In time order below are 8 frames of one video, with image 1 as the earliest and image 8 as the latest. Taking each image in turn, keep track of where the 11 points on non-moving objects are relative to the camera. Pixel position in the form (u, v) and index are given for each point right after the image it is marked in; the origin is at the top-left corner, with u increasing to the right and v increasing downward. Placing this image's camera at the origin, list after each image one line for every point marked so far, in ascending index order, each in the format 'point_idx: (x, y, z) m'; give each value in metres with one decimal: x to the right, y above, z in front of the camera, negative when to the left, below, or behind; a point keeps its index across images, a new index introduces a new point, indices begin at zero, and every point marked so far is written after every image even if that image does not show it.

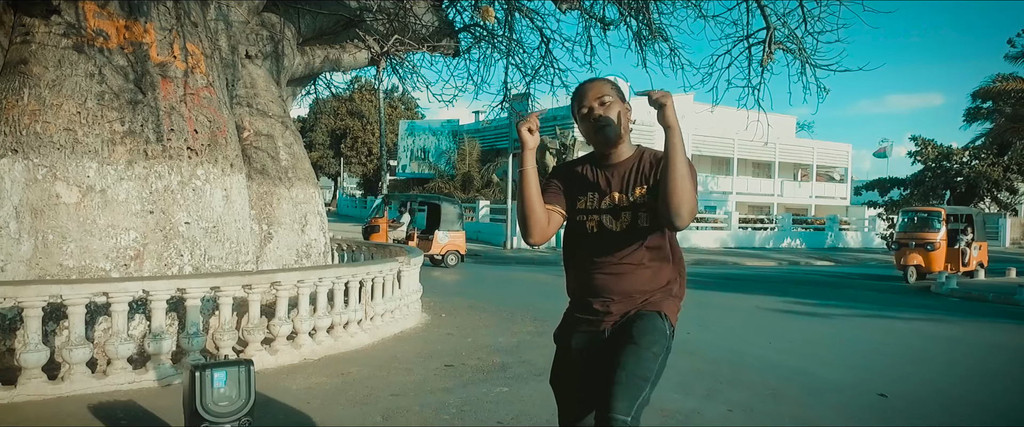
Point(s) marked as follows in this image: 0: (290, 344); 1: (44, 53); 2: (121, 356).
0: (-1.8, -1.1, +6.3) m
1: (-3.5, +1.2, +5.9) m
2: (-2.6, -1.0, +5.2) m
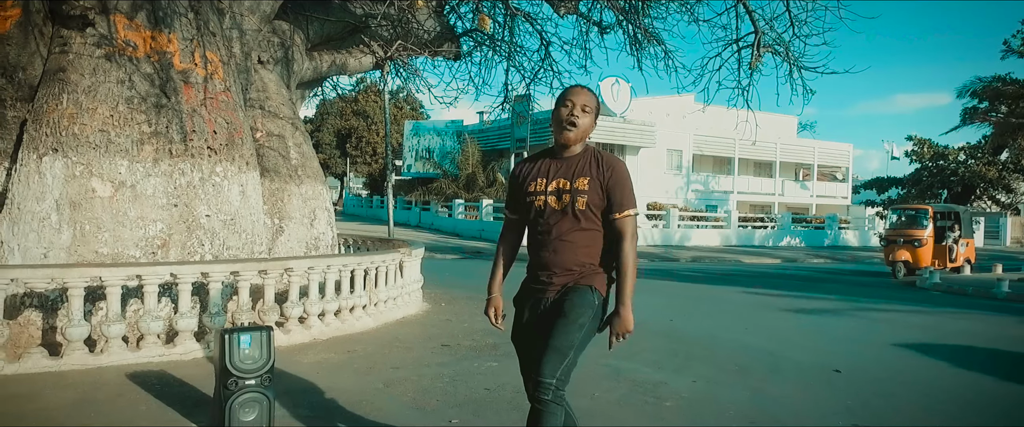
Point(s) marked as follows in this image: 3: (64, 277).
0: (-1.9, -1.0, +6.9) m
1: (-3.6, +1.3, +6.5) m
2: (-2.7, -0.9, +5.8) m
3: (-3.2, -0.4, +5.5) m
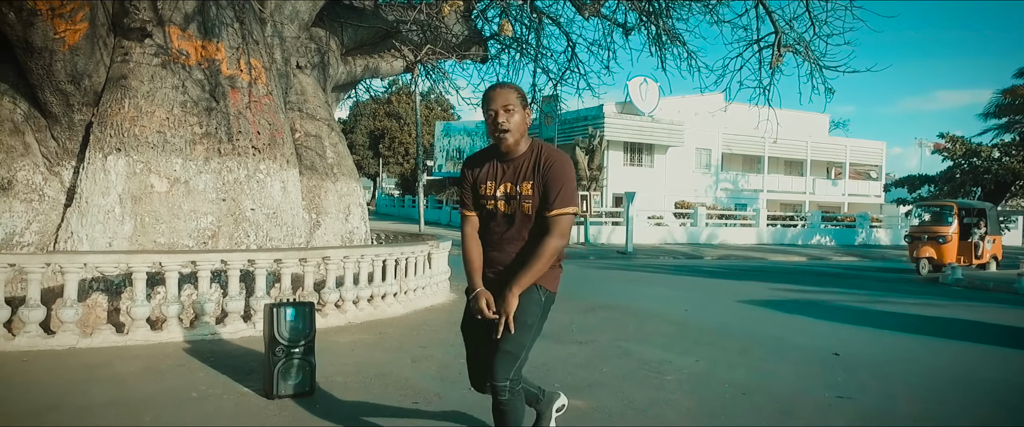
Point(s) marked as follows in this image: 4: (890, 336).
0: (-1.7, -0.9, +7.6) m
1: (-3.5, +1.3, +7.2) m
2: (-2.6, -0.8, +6.5) m
3: (-3.0, -0.4, +6.2) m
4: (+3.9, -1.3, +8.0) m
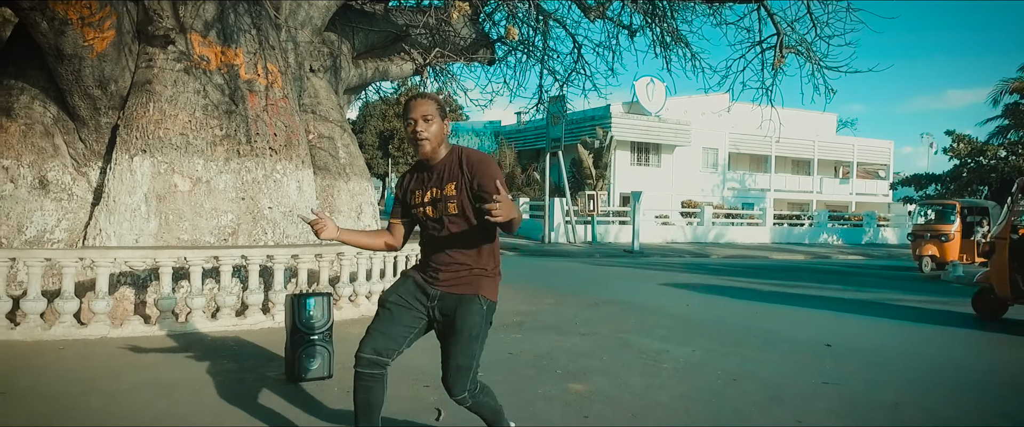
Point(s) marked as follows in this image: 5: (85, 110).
0: (-1.6, -0.9, +7.9) m
1: (-3.4, +1.4, +7.6) m
2: (-2.5, -0.8, +6.8) m
3: (-3.0, -0.4, +6.5) m
4: (+4.0, -1.2, +8.3) m
5: (-4.3, +1.0, +7.8) m
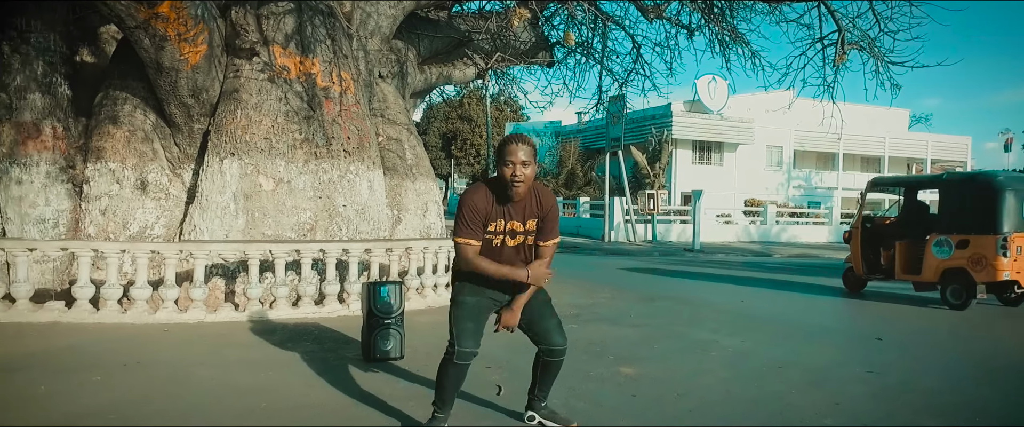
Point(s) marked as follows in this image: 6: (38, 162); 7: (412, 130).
0: (-1.0, -0.9, +8.5) m
1: (-2.8, +1.4, +8.3) m
2: (-2.0, -0.8, +7.5) m
3: (-2.5, -0.3, +7.2) m
4: (+4.6, -1.2, +8.4) m
5: (-3.7, +1.1, +8.6) m
6: (-5.1, +0.5, +8.3) m
7: (-1.5, +1.2, +11.4) m
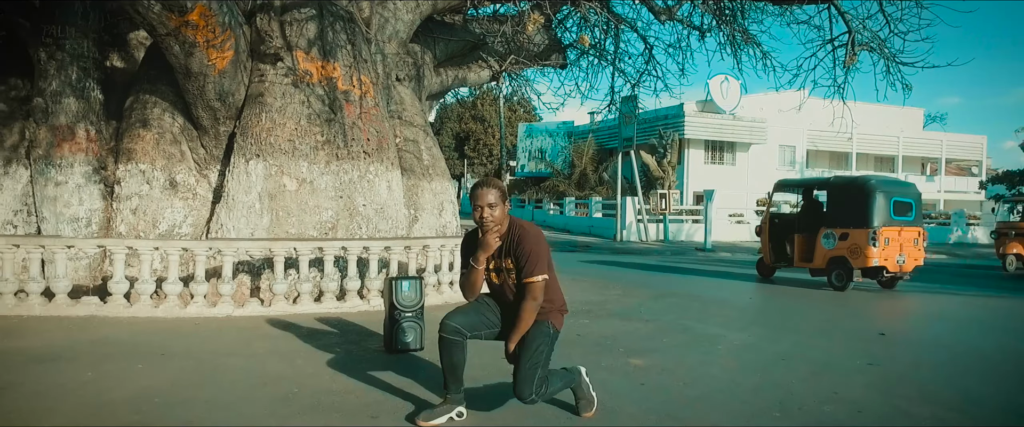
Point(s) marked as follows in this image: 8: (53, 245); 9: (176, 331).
0: (-0.9, -0.9, +8.8) m
1: (-2.7, +1.4, +8.6) m
2: (-1.8, -0.8, +7.8) m
3: (-2.3, -0.3, +7.5) m
4: (+4.8, -1.2, +8.6) m
5: (-3.5, +1.1, +8.9) m
6: (-4.9, +0.6, +8.6) m
7: (-1.3, +1.2, +11.7) m
8: (-4.3, -0.3, +7.2) m
9: (-2.8, -1.0, +6.5) m
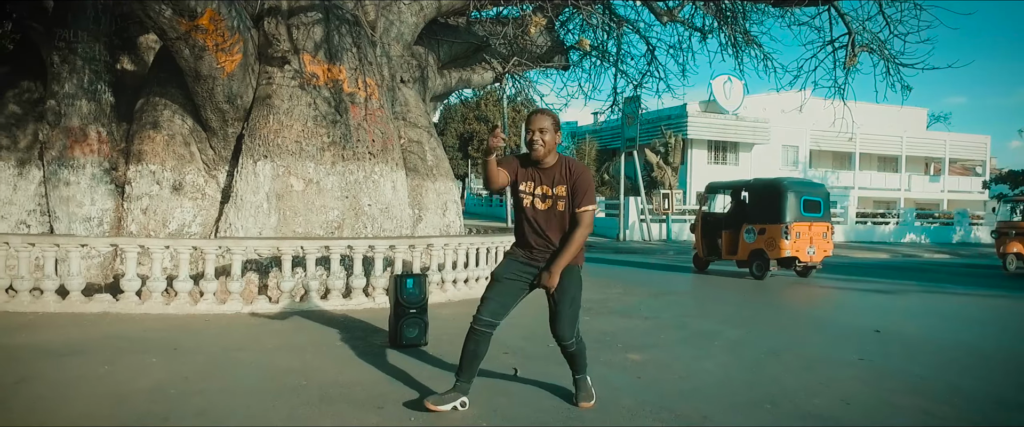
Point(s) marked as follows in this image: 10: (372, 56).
0: (-0.8, -0.9, +9.0) m
1: (-2.6, +1.4, +8.8) m
2: (-1.8, -0.8, +8.0) m
3: (-2.3, -0.3, +7.7) m
4: (+4.8, -1.2, +8.8) m
5: (-3.5, +1.1, +9.1) m
6: (-4.9, +0.6, +8.8) m
7: (-1.2, +1.2, +11.8) m
8: (-4.2, -0.3, +7.4) m
9: (-2.8, -1.0, +6.7) m
10: (-1.7, +2.0, +9.7) m
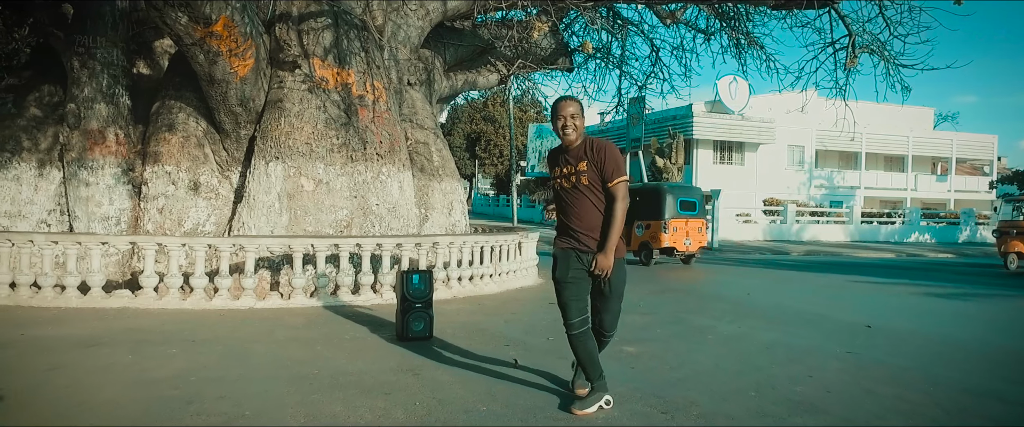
0: (-0.8, -0.9, +9.3) m
1: (-2.6, +1.4, +9.1) m
2: (-1.8, -0.8, +8.3) m
3: (-2.3, -0.3, +8.0) m
4: (+4.8, -1.2, +9.0) m
5: (-3.4, +1.1, +9.4) m
6: (-4.8, +0.6, +9.2) m
7: (-1.2, +1.2, +12.1) m
8: (-4.2, -0.3, +7.7) m
9: (-2.8, -1.0, +7.0) m
10: (-1.7, +2.0, +10.0) m
